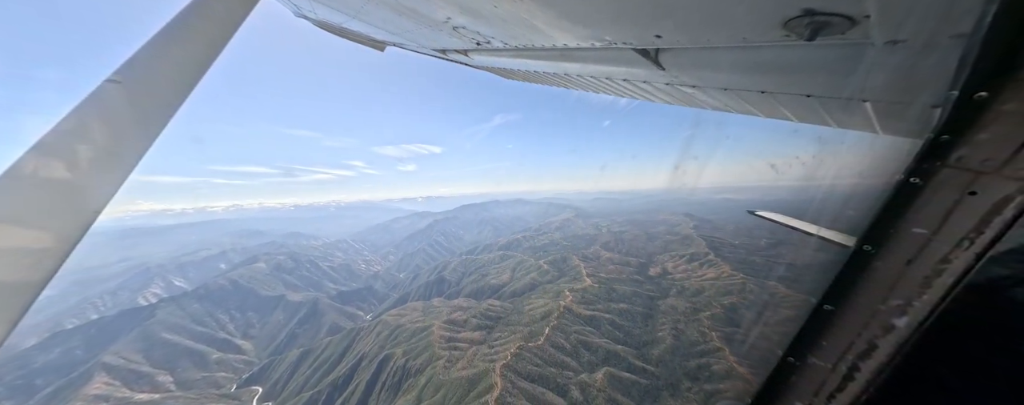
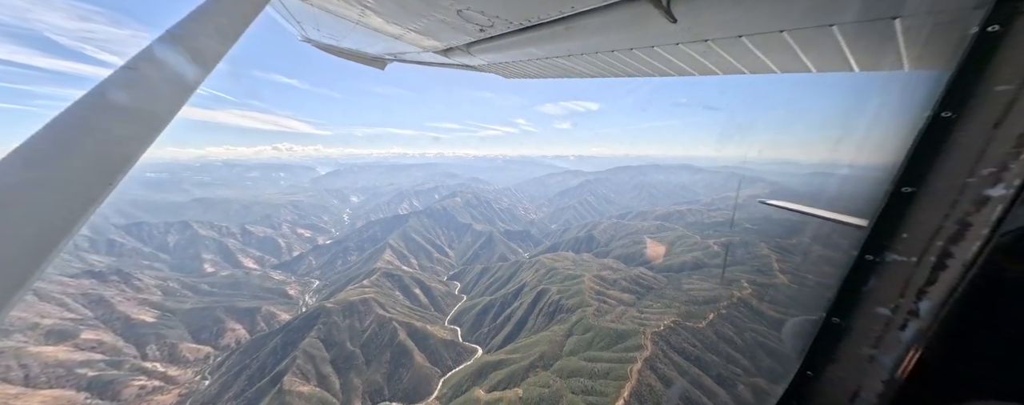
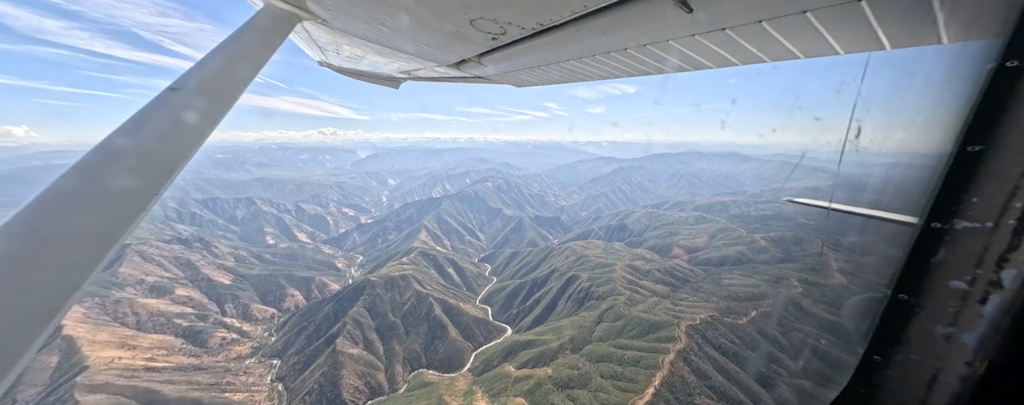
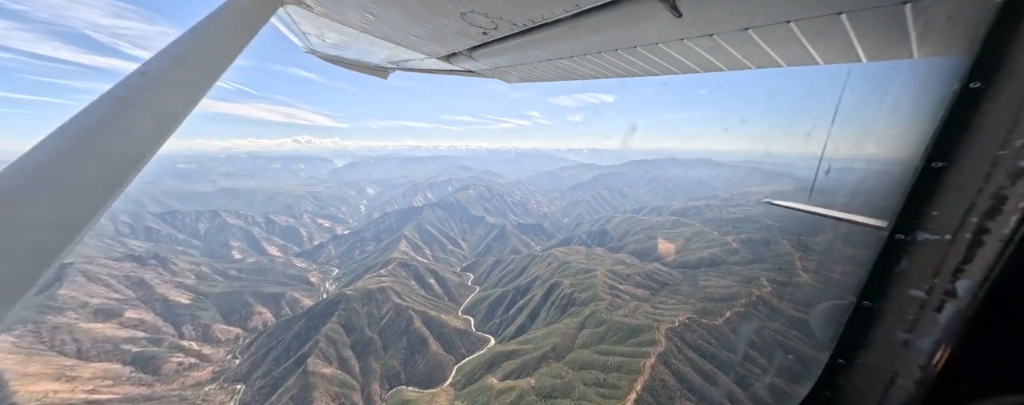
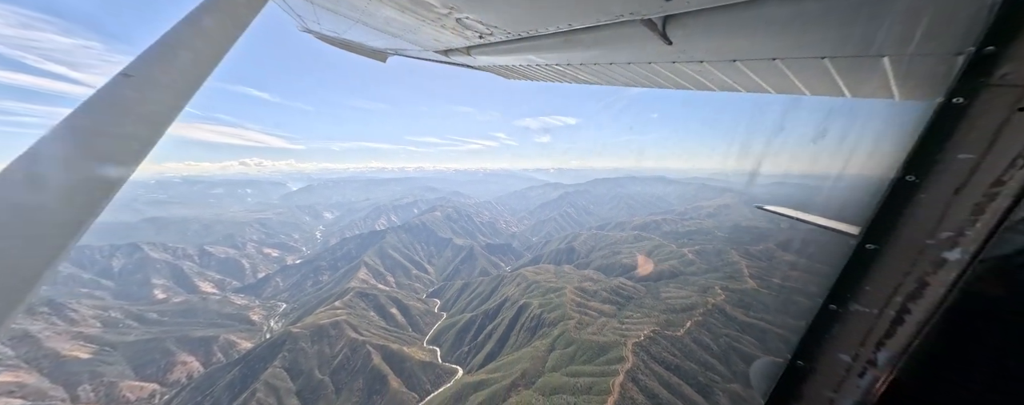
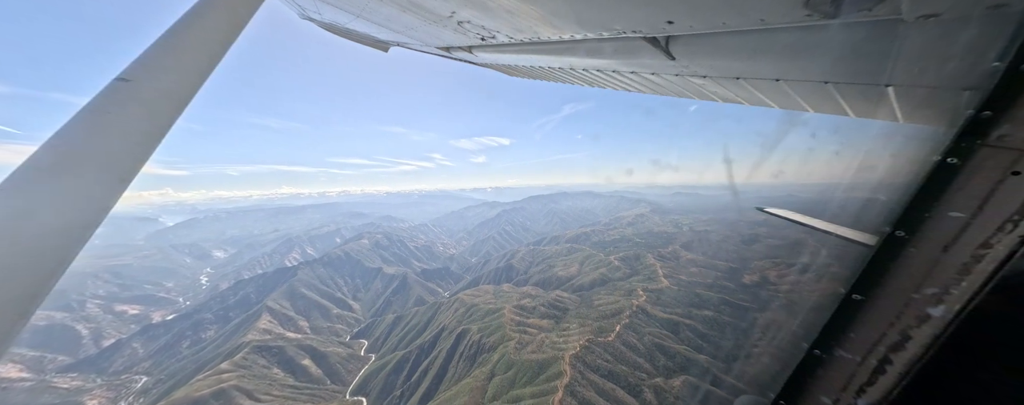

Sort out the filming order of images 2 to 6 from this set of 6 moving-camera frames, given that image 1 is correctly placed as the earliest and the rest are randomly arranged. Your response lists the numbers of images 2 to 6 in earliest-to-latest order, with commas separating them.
6, 5, 2, 4, 3
